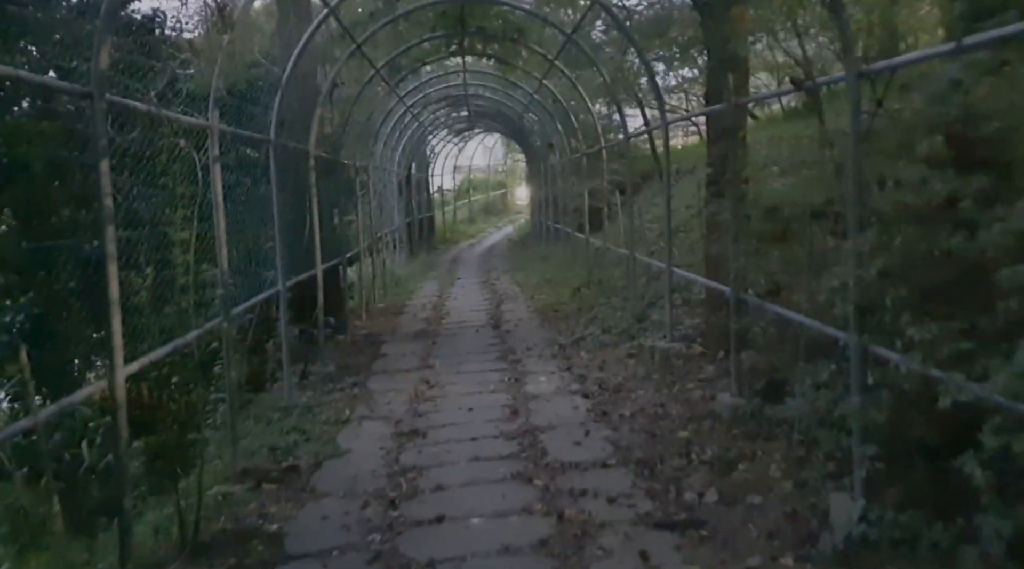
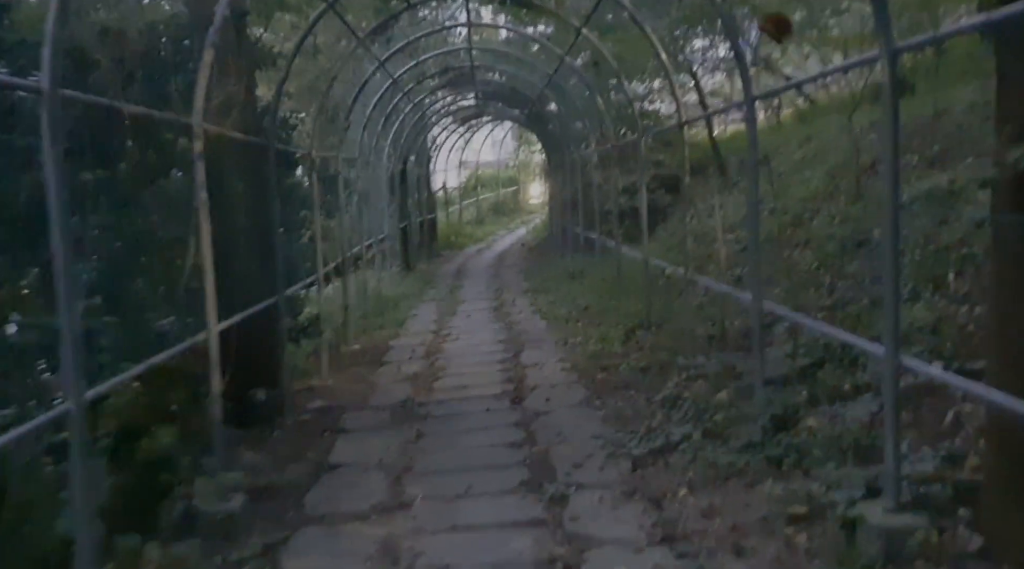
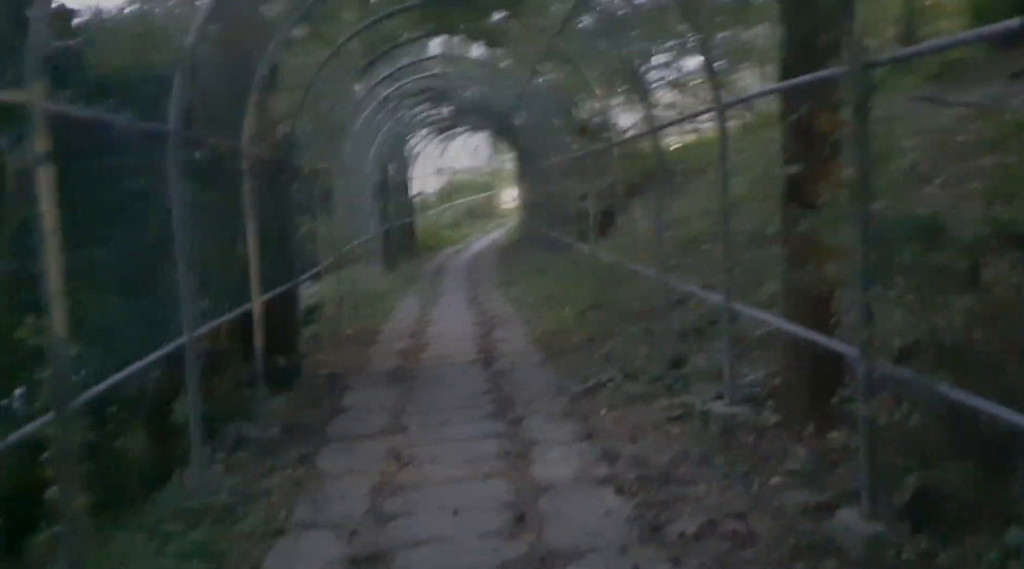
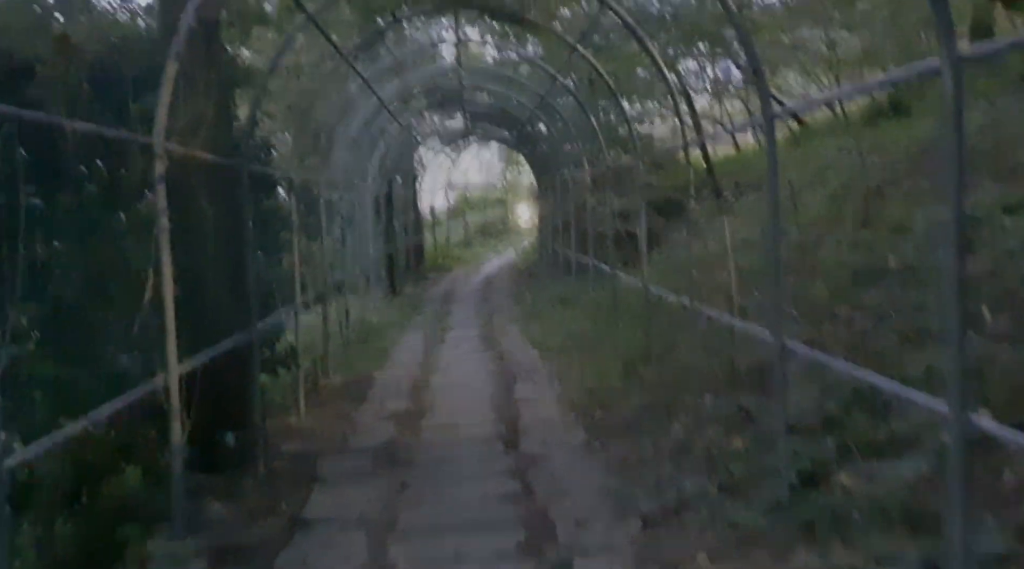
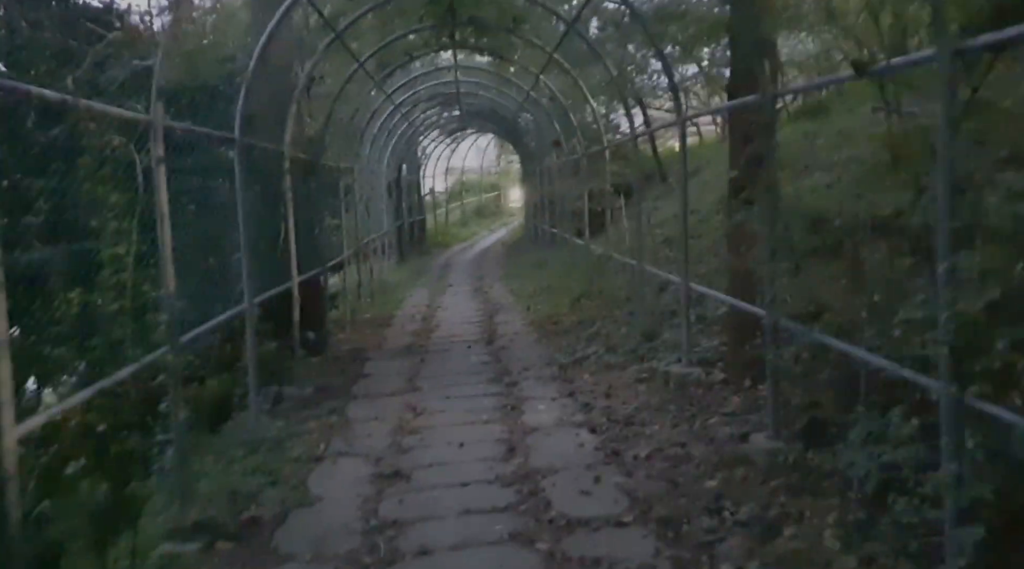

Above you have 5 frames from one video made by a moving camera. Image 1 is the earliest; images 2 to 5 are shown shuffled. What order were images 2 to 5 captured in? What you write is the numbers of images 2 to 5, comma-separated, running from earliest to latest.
5, 3, 2, 4
